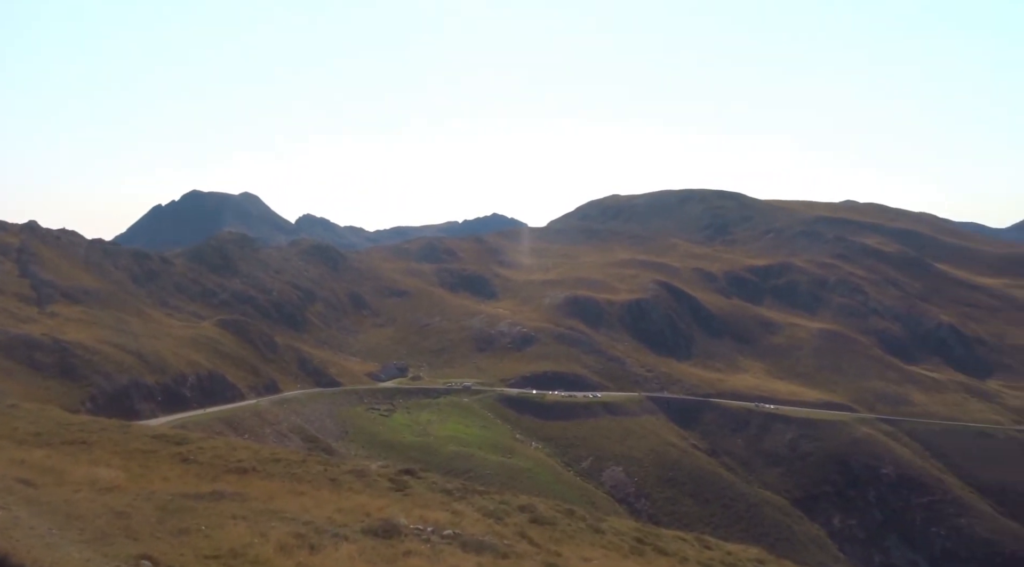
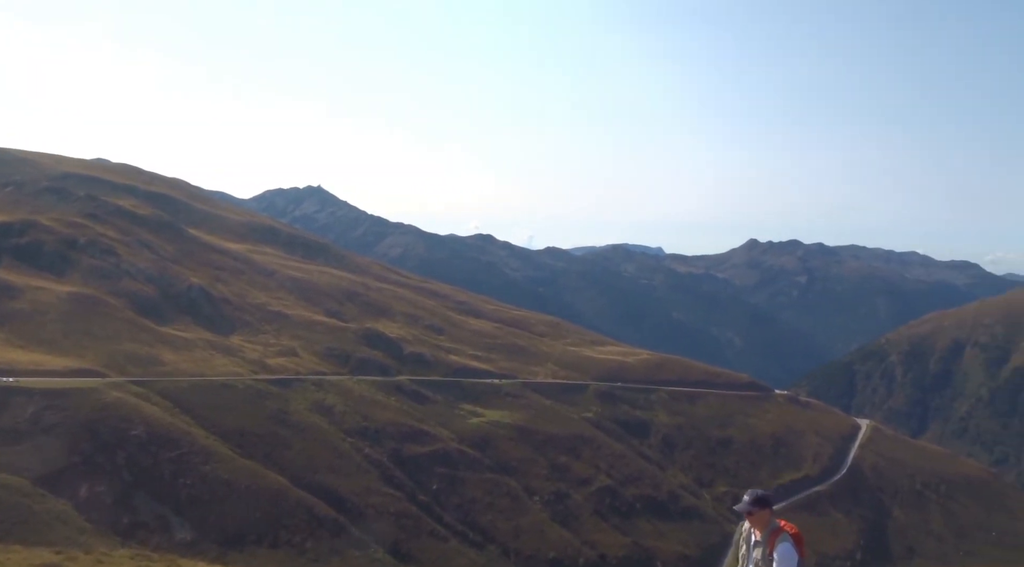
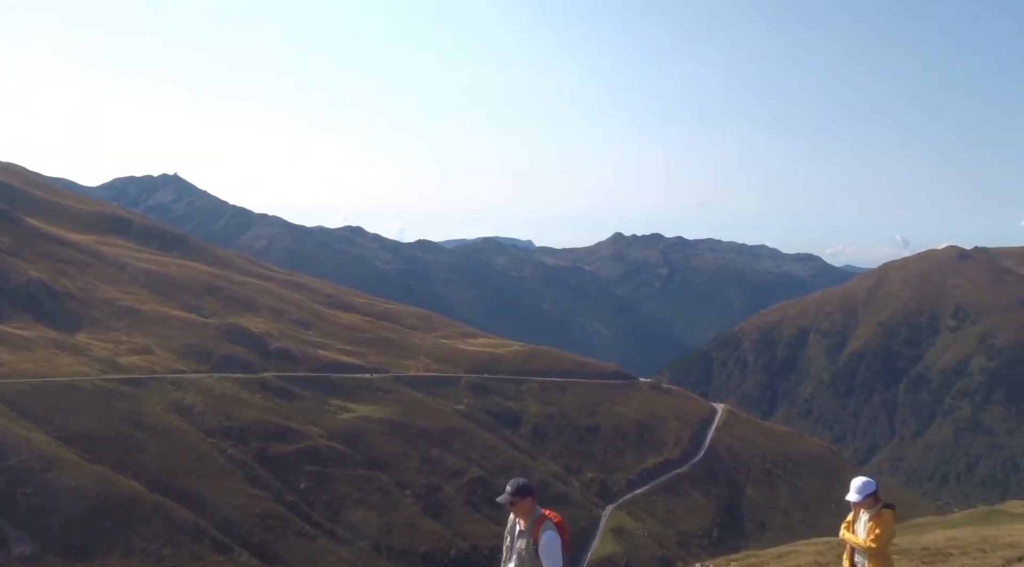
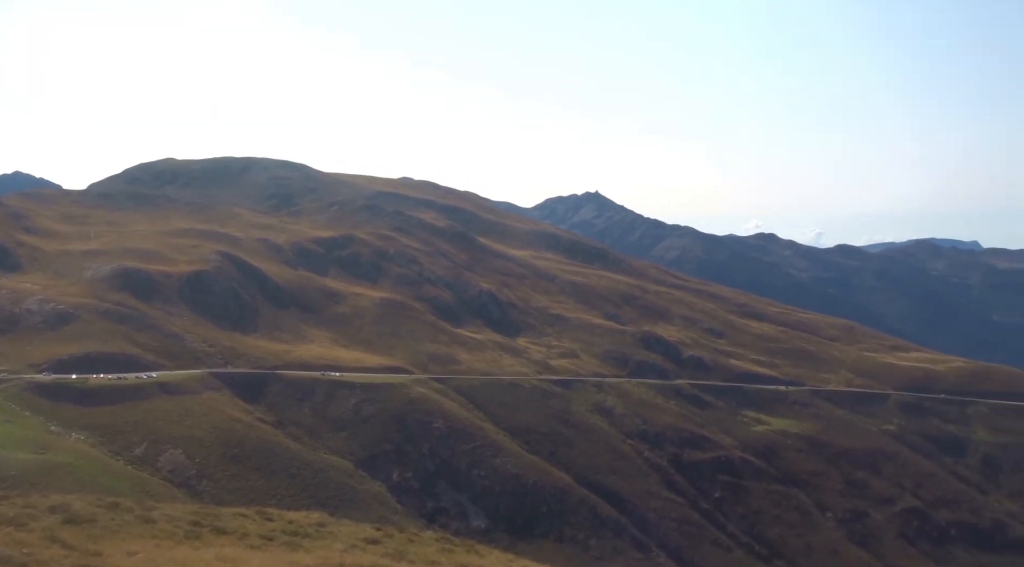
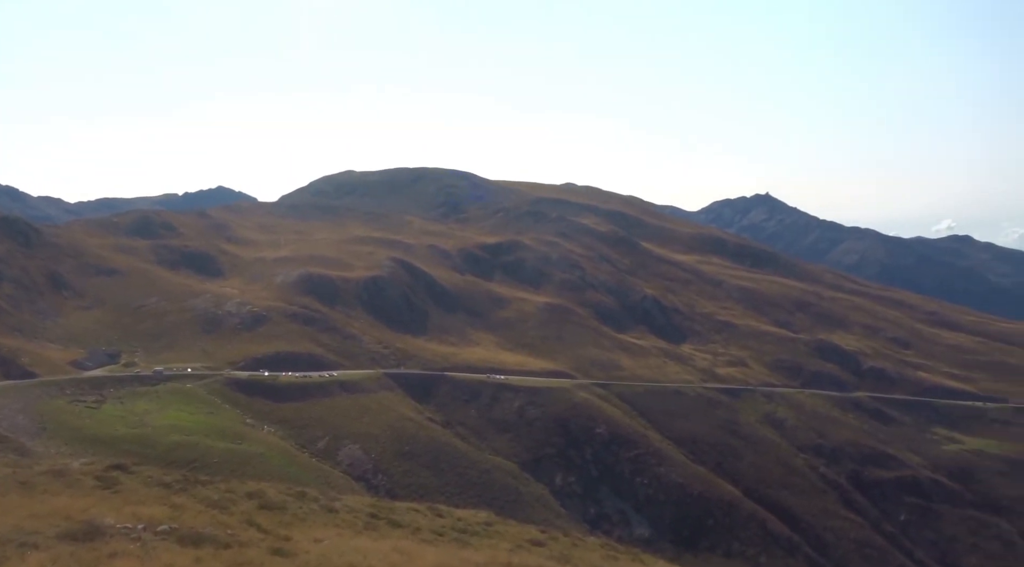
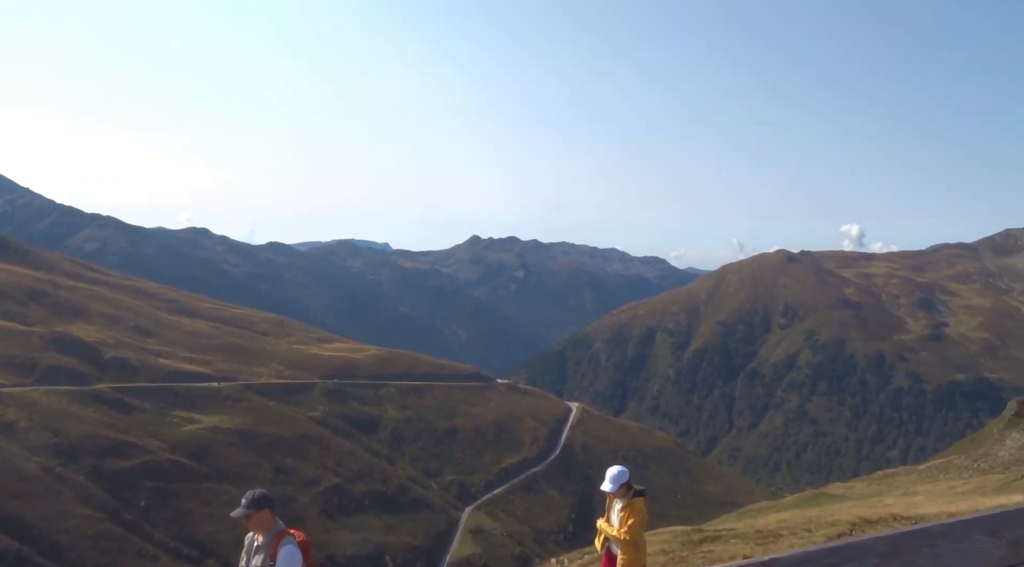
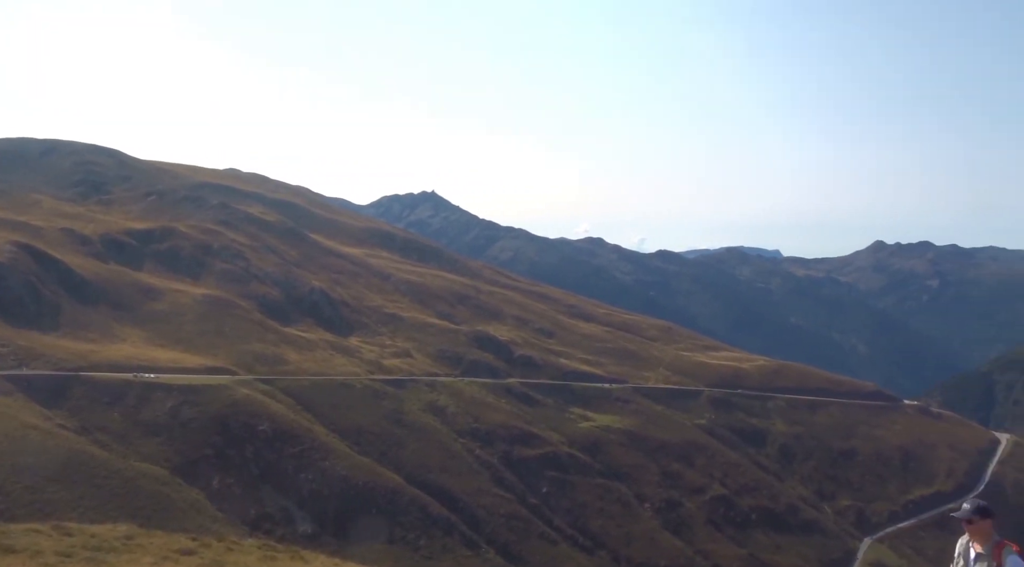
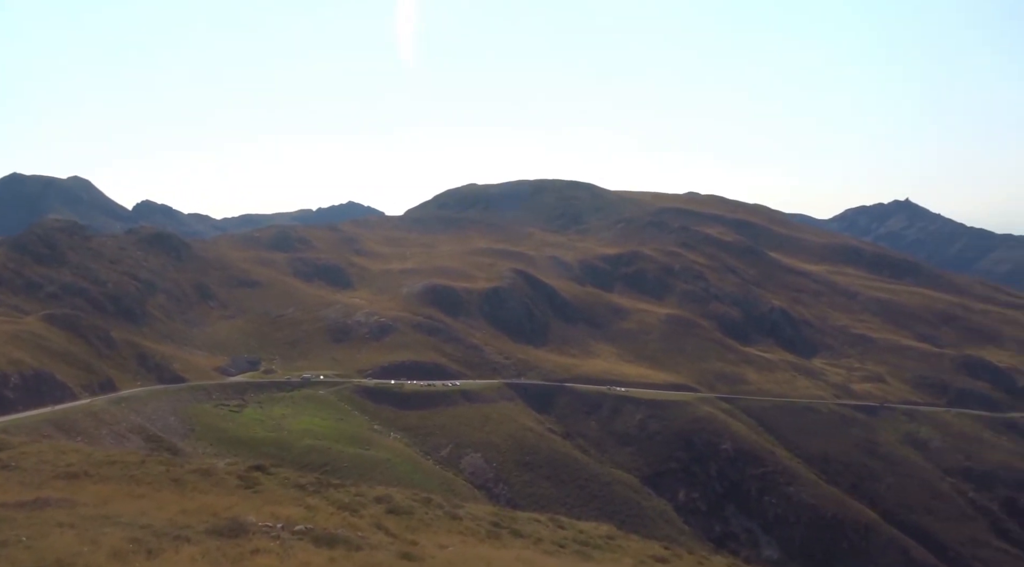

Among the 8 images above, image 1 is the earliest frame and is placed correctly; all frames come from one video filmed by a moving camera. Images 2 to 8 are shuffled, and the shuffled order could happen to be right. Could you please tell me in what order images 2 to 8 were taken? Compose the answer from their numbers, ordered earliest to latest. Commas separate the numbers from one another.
8, 5, 4, 7, 2, 3, 6
